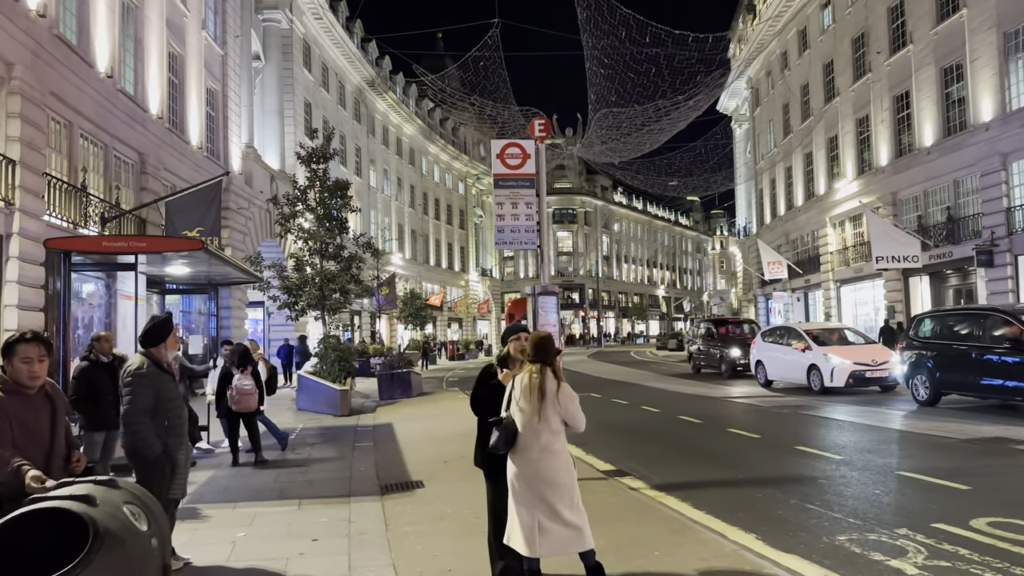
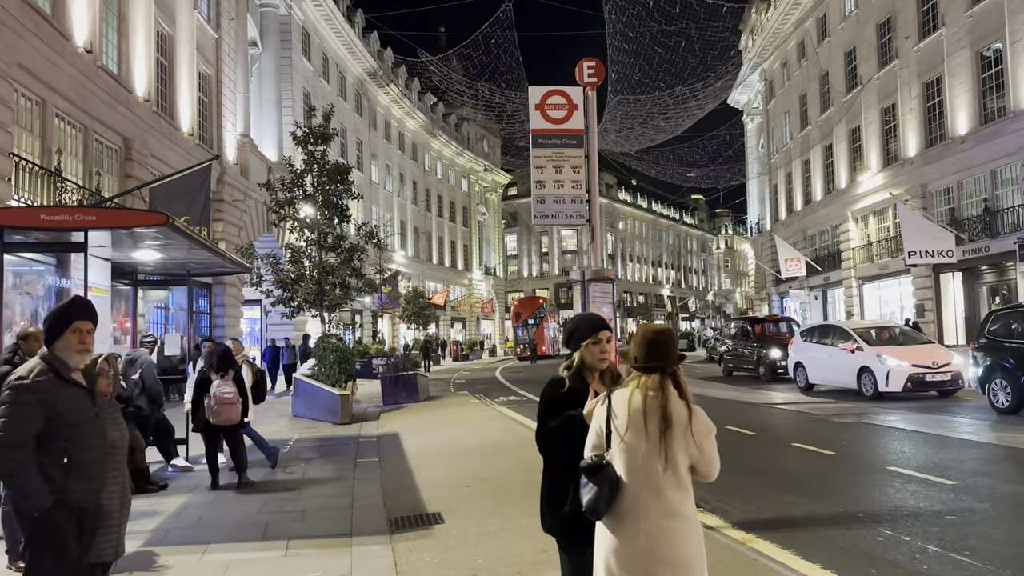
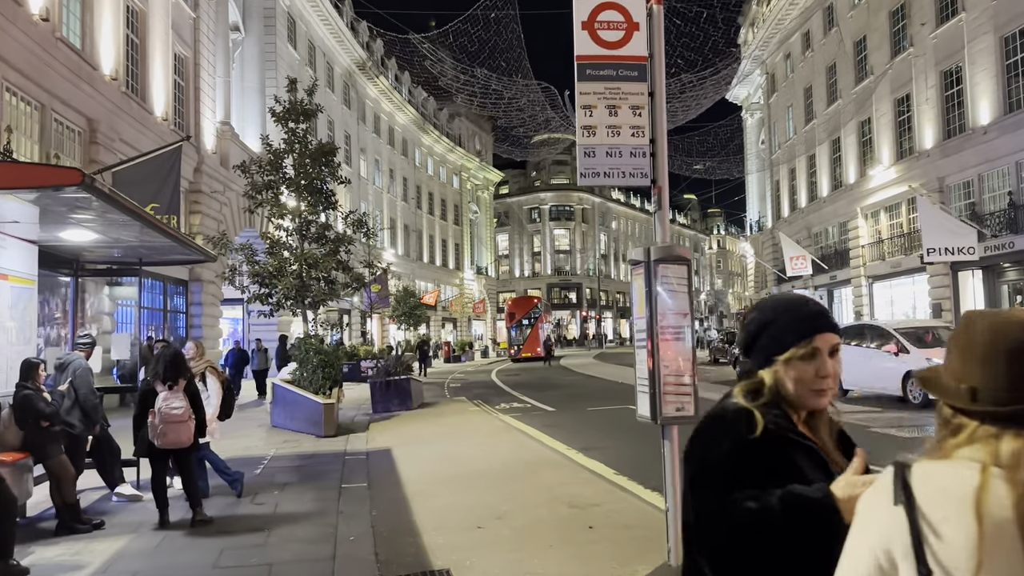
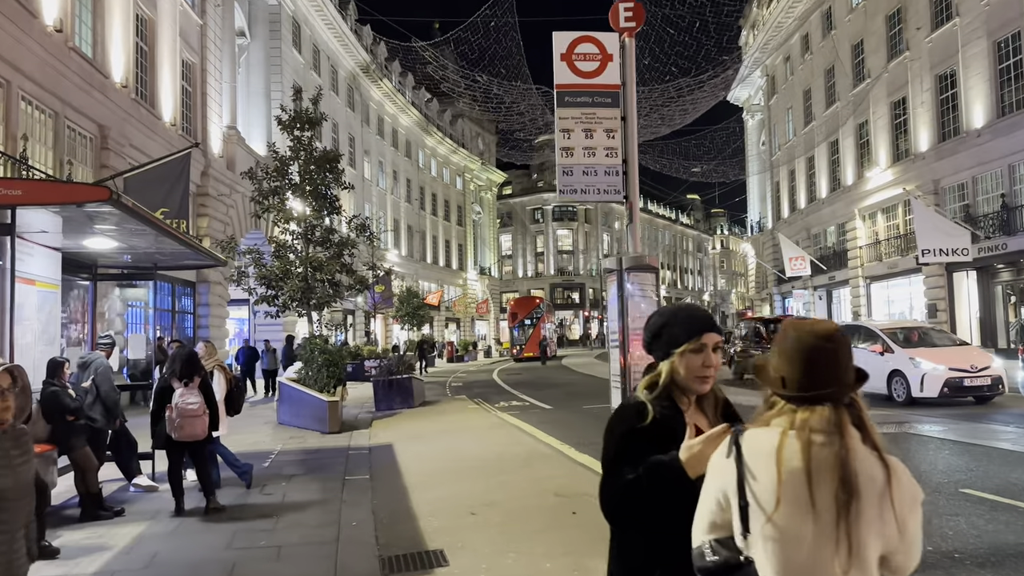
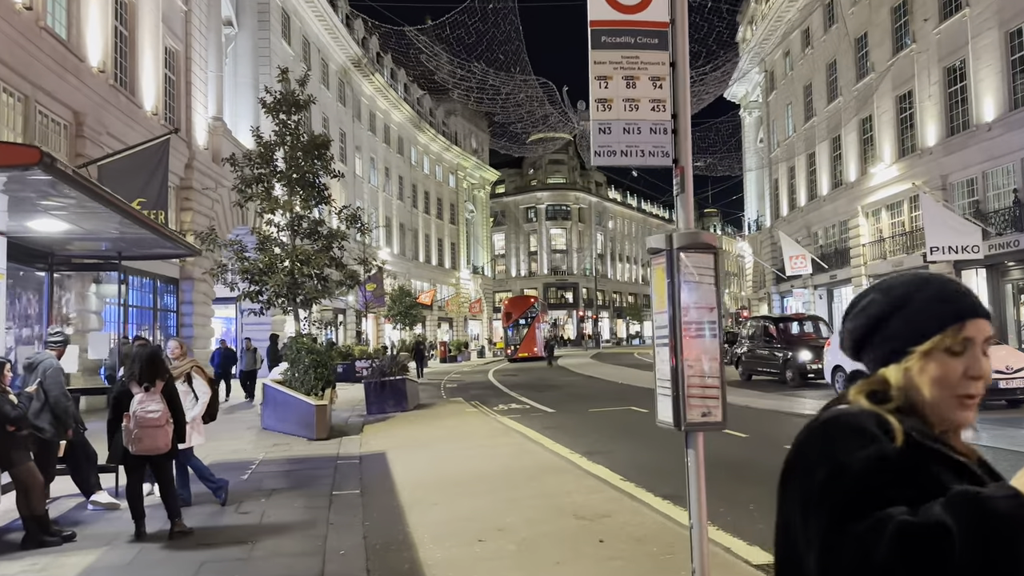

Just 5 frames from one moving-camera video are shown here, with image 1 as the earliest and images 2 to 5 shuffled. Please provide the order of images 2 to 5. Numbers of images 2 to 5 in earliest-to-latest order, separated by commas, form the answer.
2, 4, 3, 5
